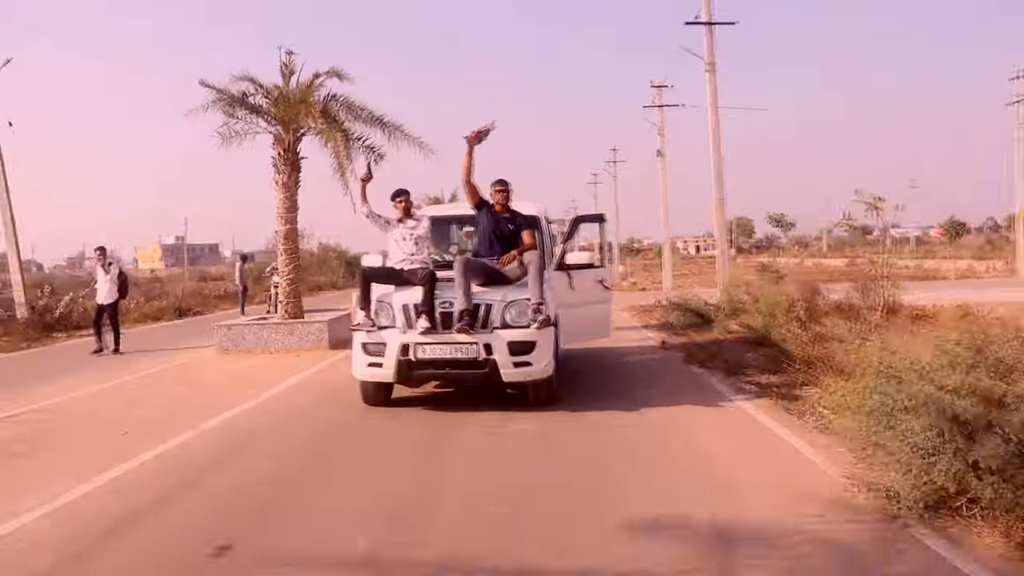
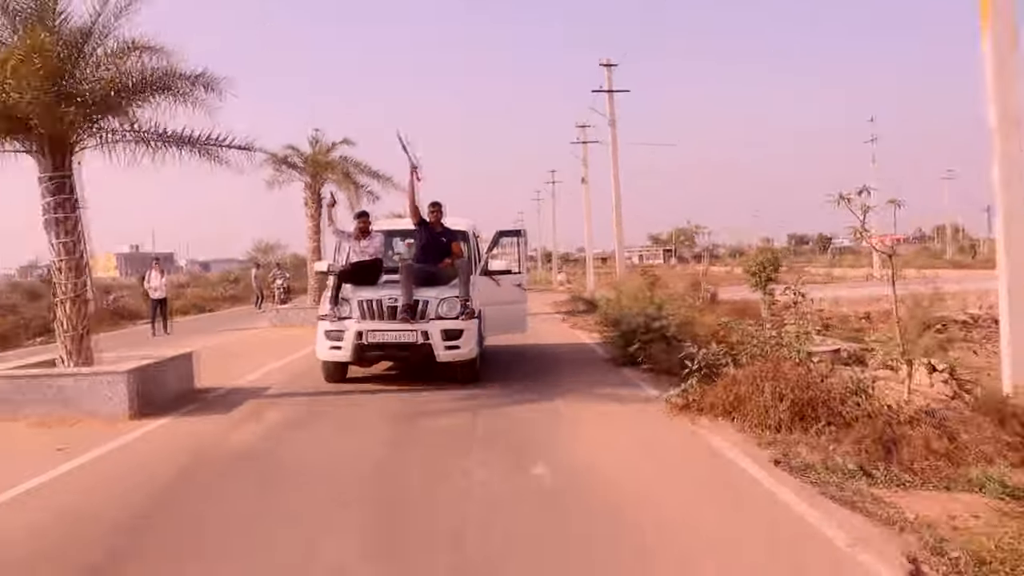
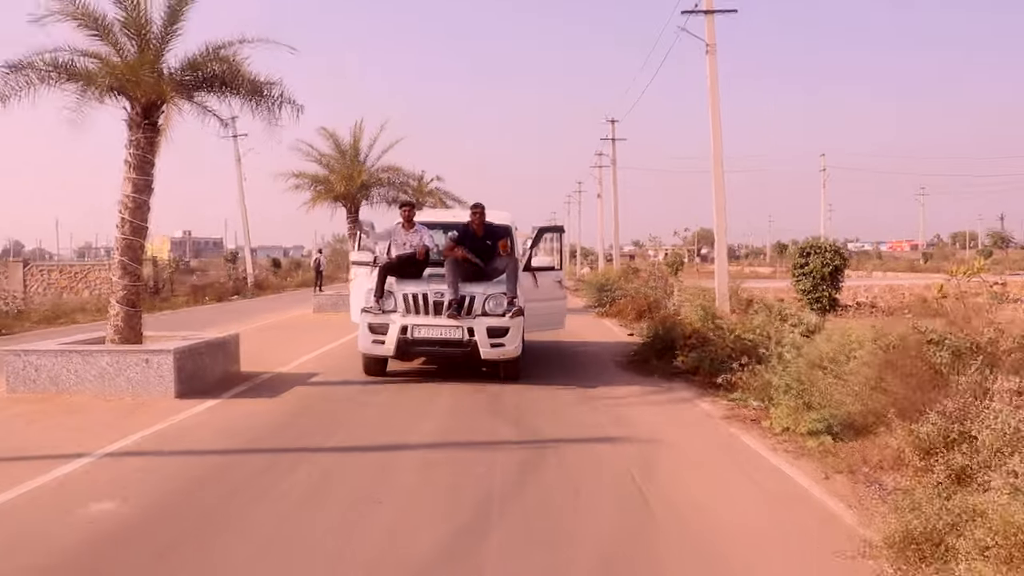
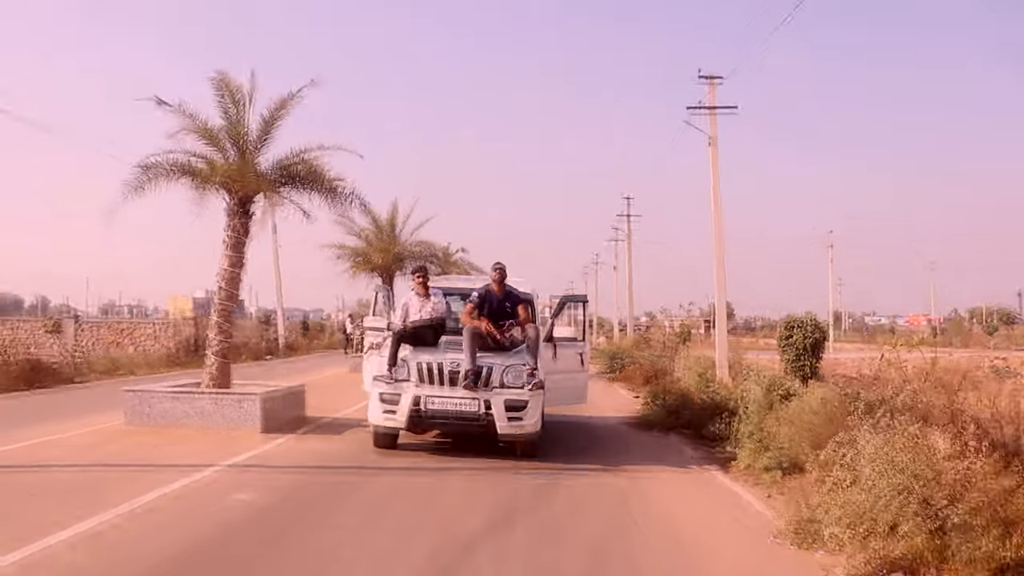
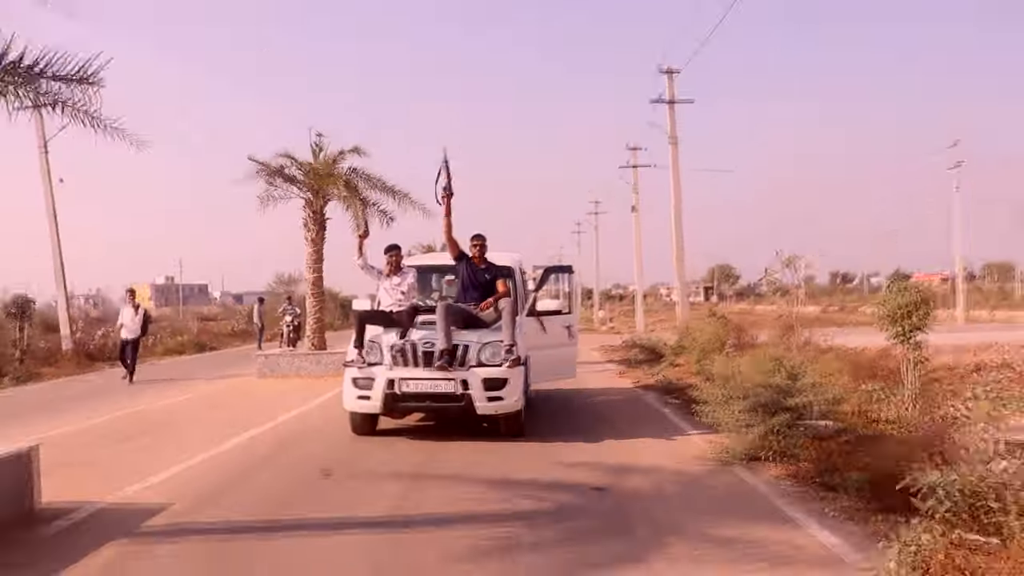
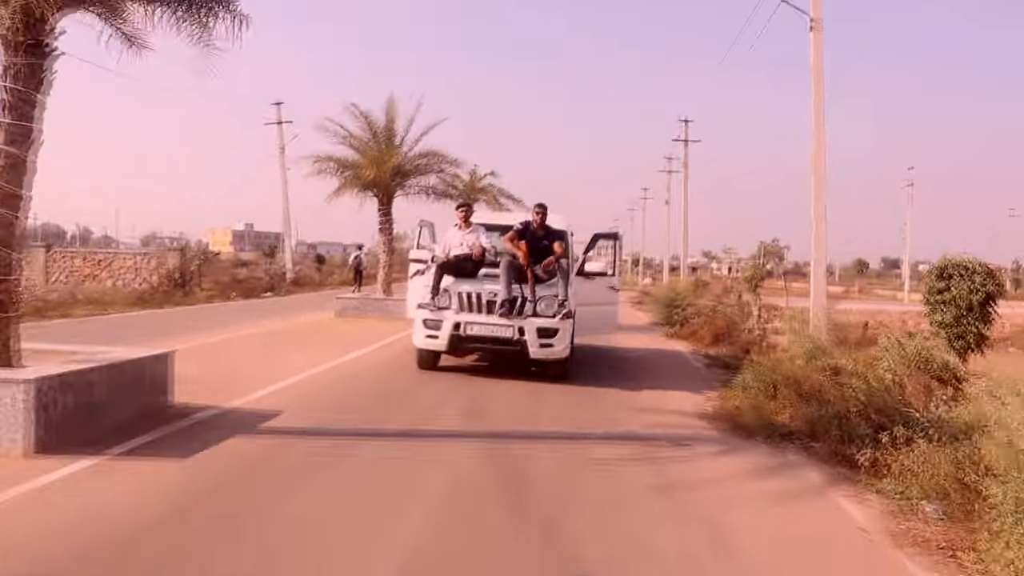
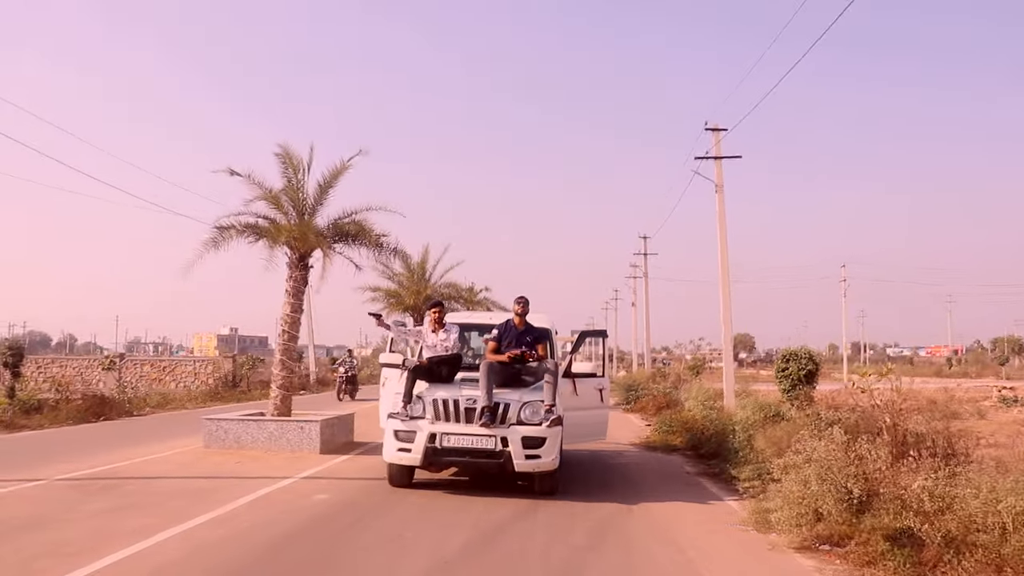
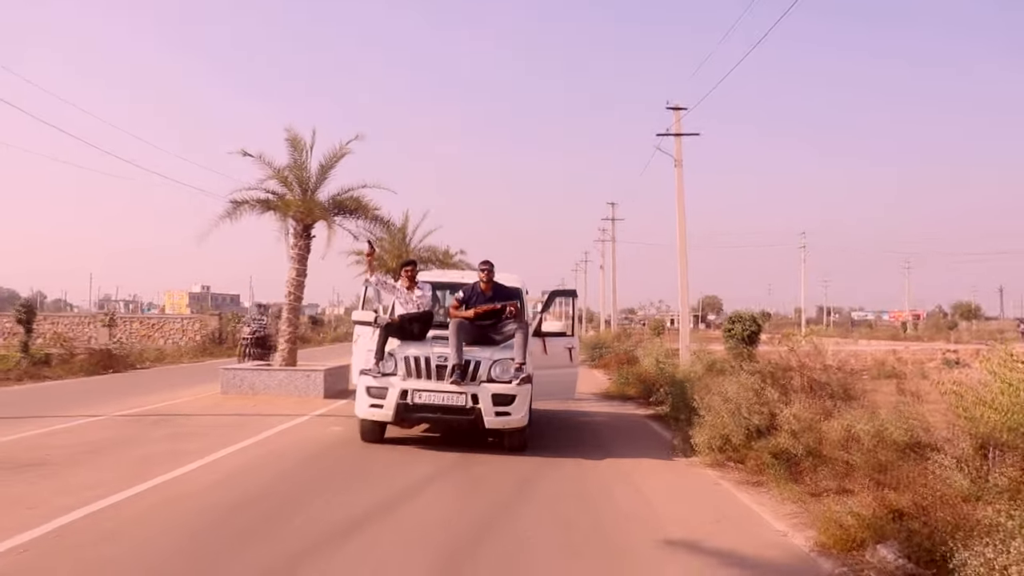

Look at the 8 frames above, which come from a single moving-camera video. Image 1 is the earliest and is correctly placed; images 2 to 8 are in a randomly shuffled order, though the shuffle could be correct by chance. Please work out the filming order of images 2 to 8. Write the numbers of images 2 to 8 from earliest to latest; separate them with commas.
5, 2, 6, 3, 4, 7, 8
